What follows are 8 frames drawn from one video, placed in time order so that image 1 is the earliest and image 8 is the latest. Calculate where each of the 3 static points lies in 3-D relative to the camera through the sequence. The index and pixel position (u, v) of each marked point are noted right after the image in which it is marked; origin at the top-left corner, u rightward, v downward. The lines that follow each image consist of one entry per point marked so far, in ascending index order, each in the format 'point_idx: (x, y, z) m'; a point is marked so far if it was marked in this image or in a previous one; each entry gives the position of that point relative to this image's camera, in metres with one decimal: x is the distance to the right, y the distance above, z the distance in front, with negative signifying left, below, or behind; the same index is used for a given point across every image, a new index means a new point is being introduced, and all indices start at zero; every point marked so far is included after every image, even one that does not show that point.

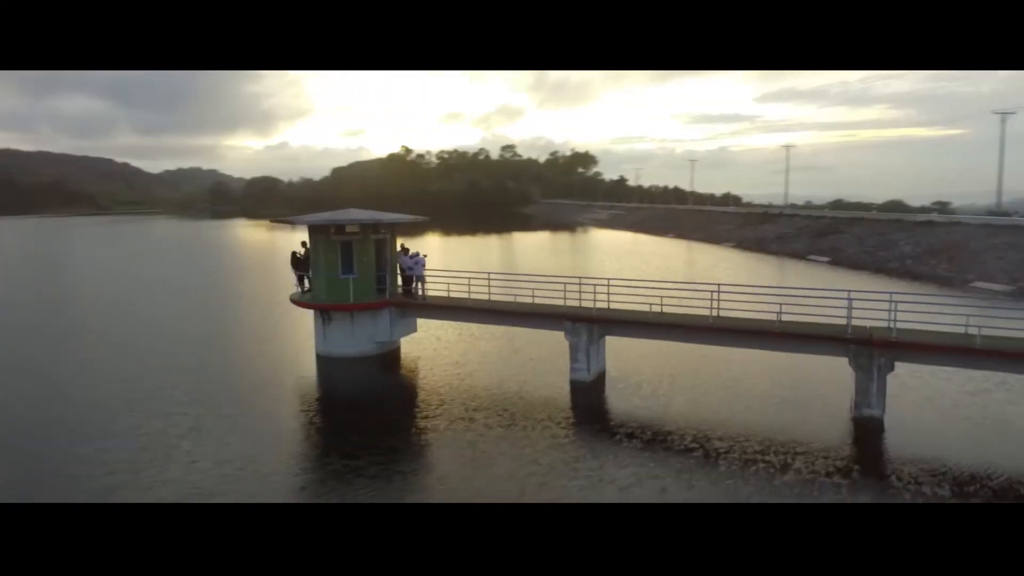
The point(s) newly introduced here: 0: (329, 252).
0: (-1.5, +0.3, +6.0) m
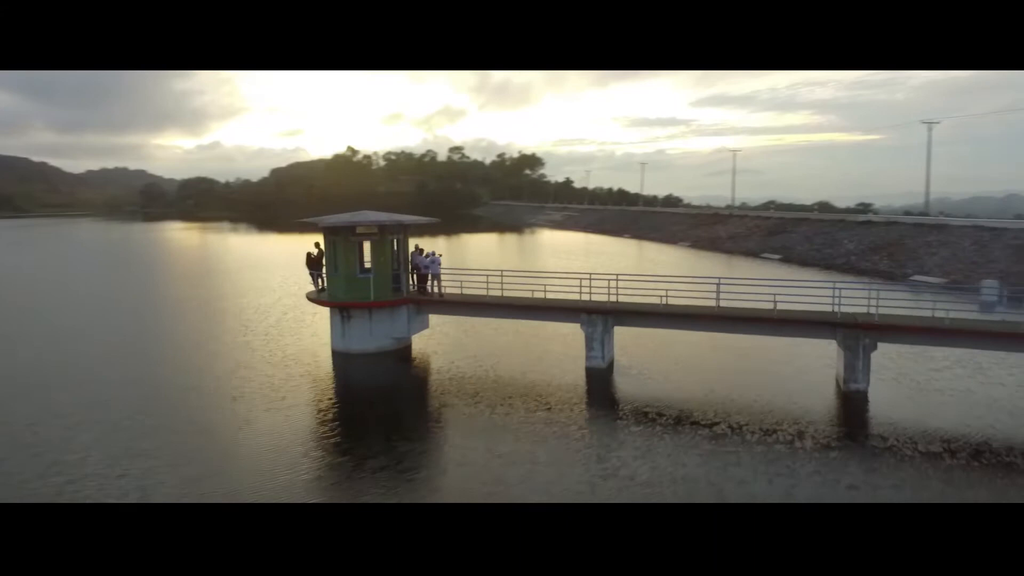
0: (-1.4, +0.3, +6.3) m
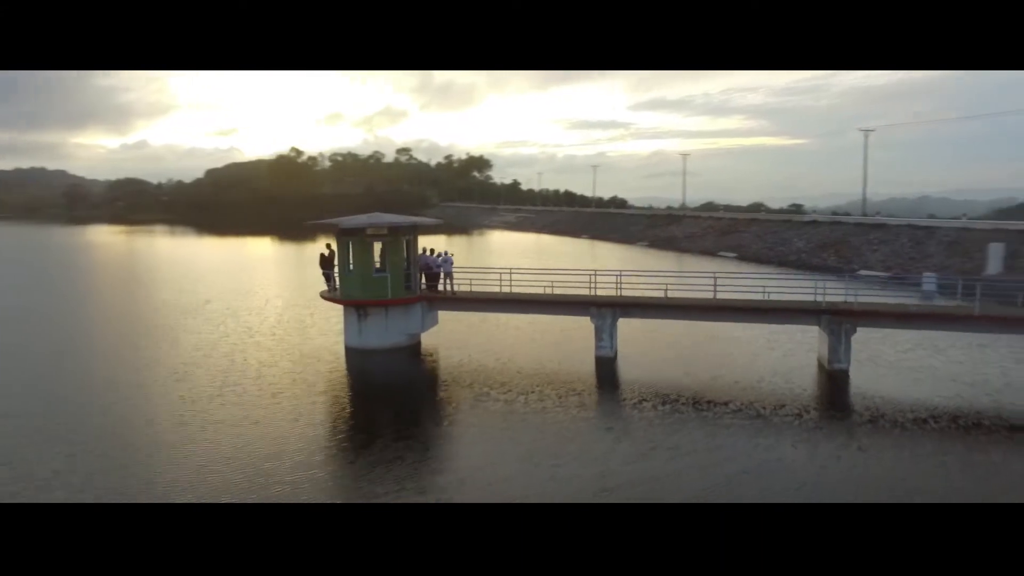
0: (-1.3, +0.3, +6.7) m
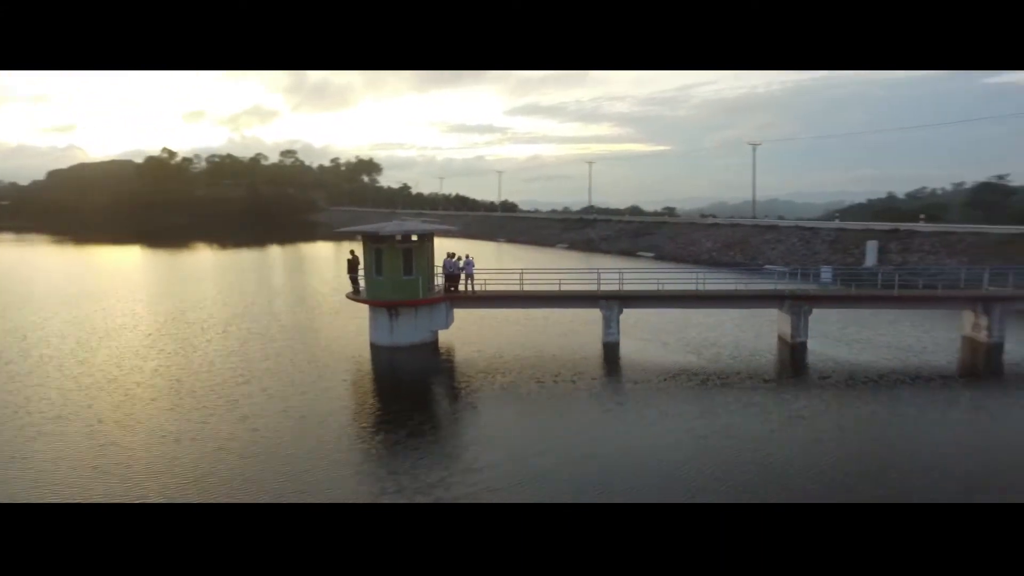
0: (-1.2, +0.3, +7.4) m
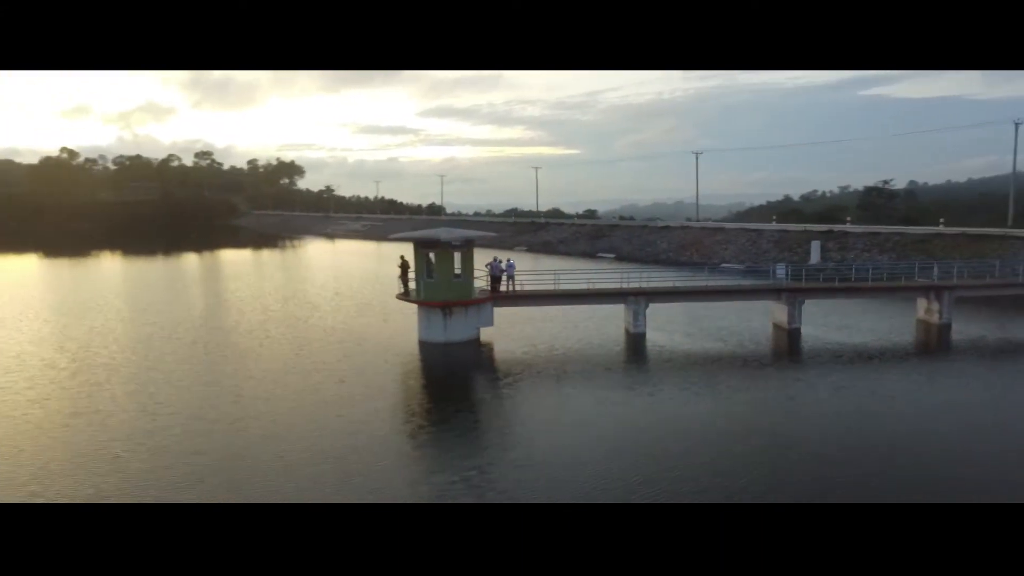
0: (-0.7, +0.3, +8.1) m
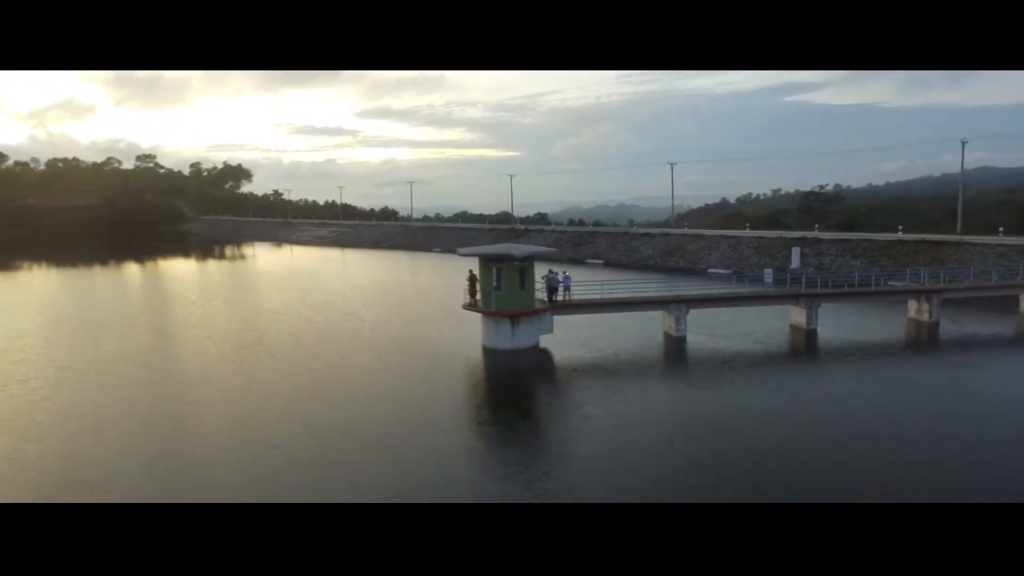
0: (0.0, +0.1, +8.8) m
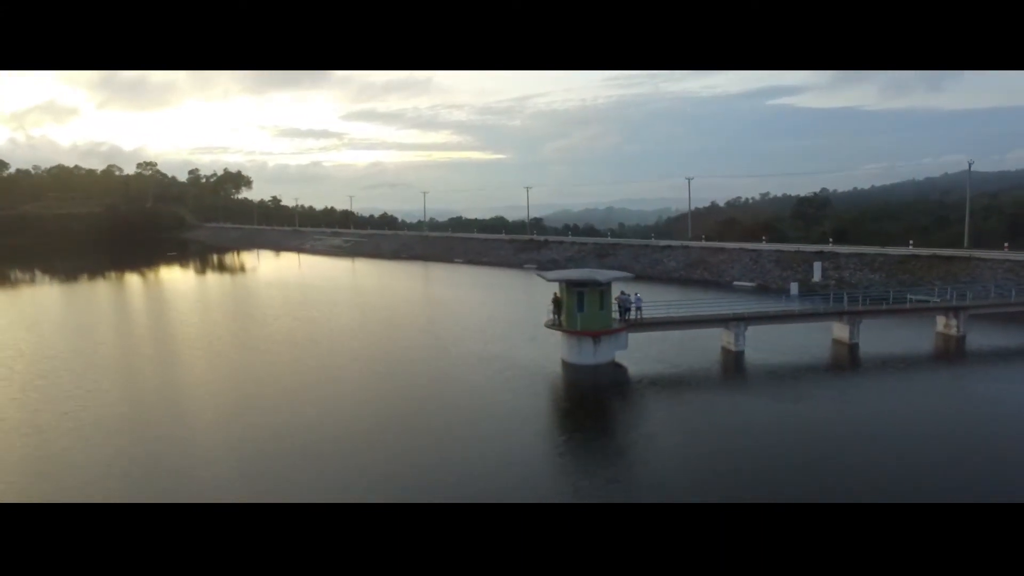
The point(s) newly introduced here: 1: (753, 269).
0: (+1.1, -0.1, +9.7) m
1: (+5.7, +0.4, +17.3) m
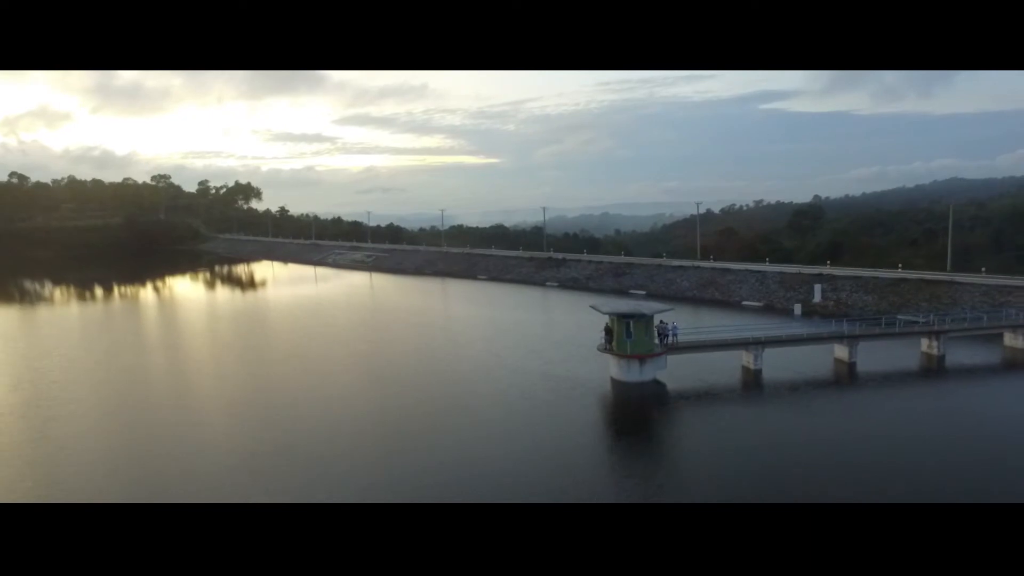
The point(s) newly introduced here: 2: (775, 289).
0: (+2.0, -0.6, +11.7) m
1: (+6.5, -0.1, +19.3) m
2: (+6.9, -0.1, +19.1) m
